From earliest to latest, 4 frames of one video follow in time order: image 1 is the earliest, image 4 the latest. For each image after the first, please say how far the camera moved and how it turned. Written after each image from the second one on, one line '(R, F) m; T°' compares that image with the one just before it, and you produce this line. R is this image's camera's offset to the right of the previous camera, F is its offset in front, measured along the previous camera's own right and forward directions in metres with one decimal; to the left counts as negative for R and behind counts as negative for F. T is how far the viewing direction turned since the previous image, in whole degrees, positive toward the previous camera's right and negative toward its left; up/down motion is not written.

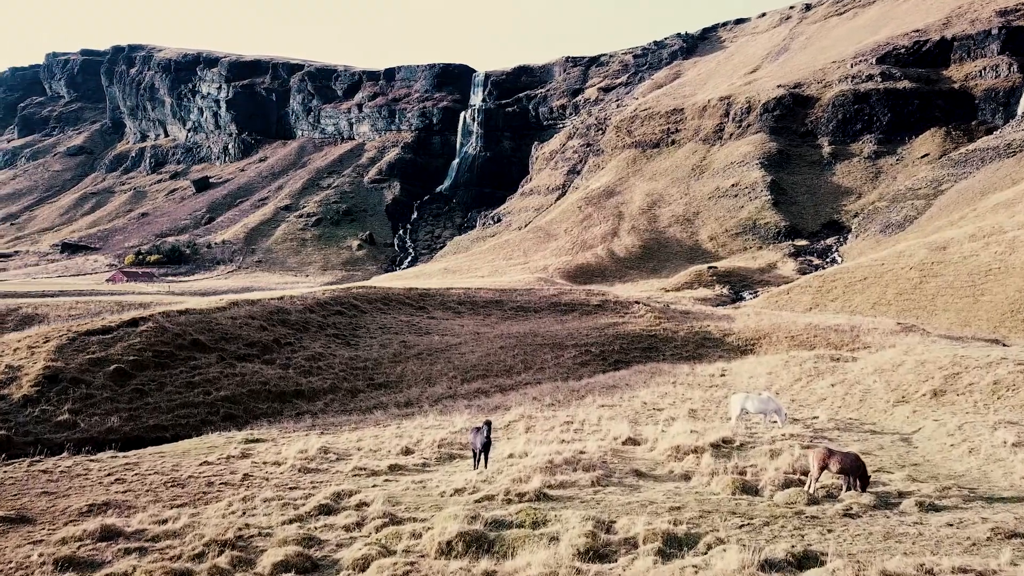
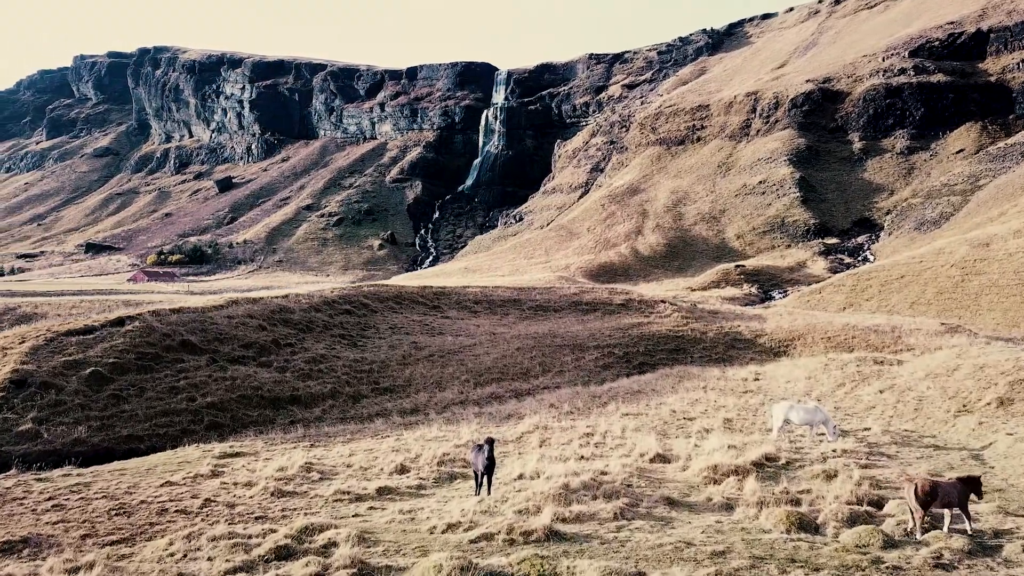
(+0.2, +1.7) m; -2°
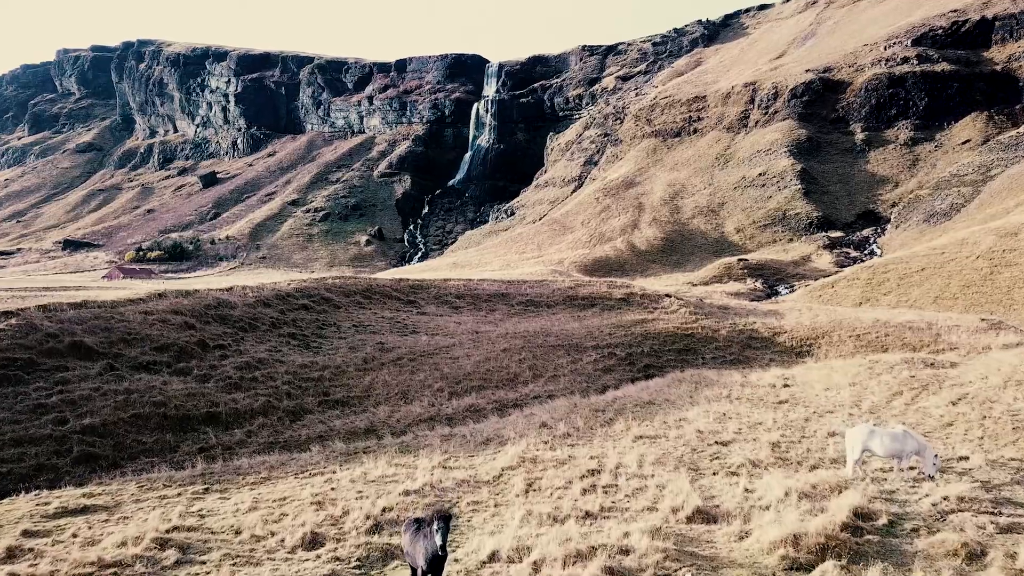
(+0.2, +4.0) m; +1°
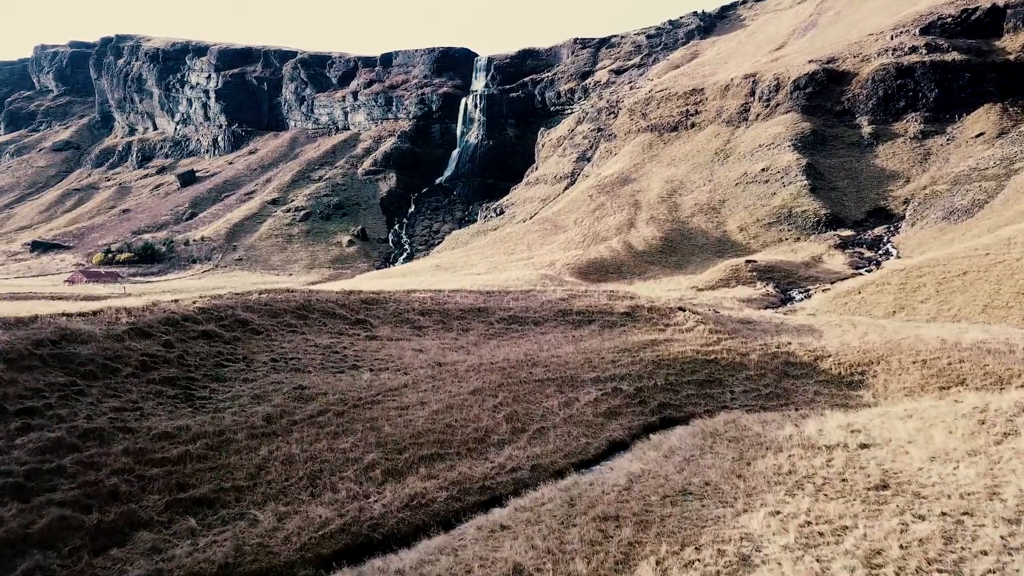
(+0.4, +6.0) m; +1°
